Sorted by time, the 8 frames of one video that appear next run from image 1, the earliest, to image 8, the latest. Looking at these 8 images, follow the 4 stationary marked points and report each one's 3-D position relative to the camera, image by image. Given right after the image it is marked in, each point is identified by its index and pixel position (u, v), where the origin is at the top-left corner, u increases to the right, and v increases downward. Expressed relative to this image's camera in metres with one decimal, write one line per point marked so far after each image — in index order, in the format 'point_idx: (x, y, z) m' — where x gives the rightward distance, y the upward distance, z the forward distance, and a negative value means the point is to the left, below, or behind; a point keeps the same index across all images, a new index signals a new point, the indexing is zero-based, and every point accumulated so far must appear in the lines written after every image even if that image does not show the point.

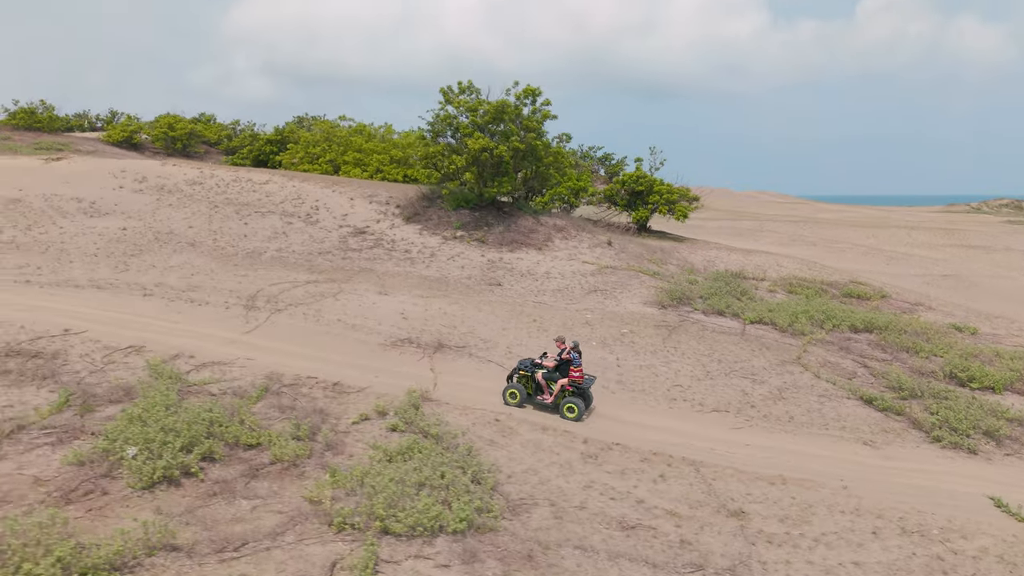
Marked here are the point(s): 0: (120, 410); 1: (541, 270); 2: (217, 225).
0: (-4.2, -1.3, +7.6) m
1: (+0.7, +0.5, +17.1) m
2: (-7.5, +1.6, +18.3) m
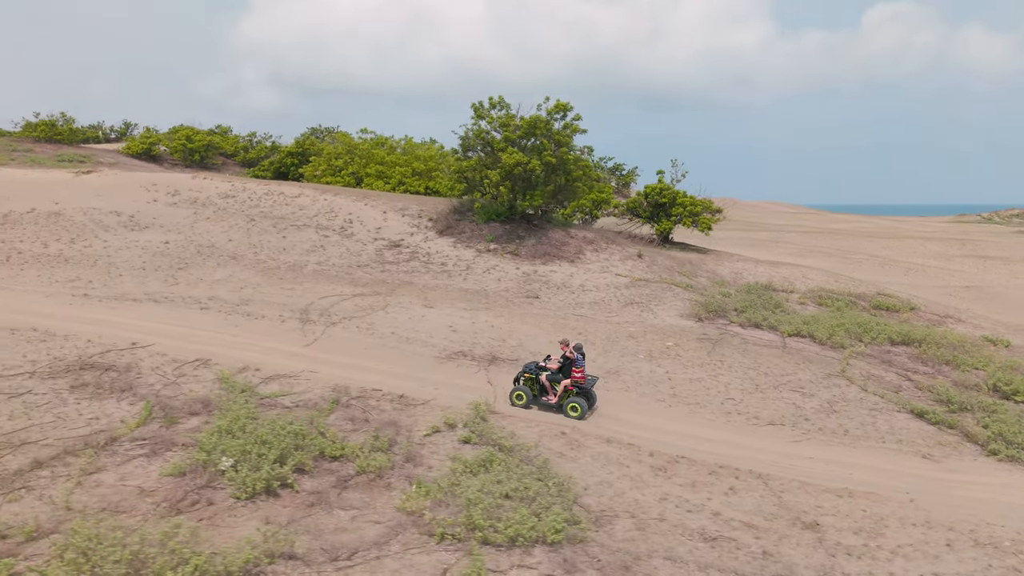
0: (-3.4, -1.5, +7.8) m
1: (+1.5, +0.2, +17.3) m
2: (-6.6, +1.3, +18.7) m
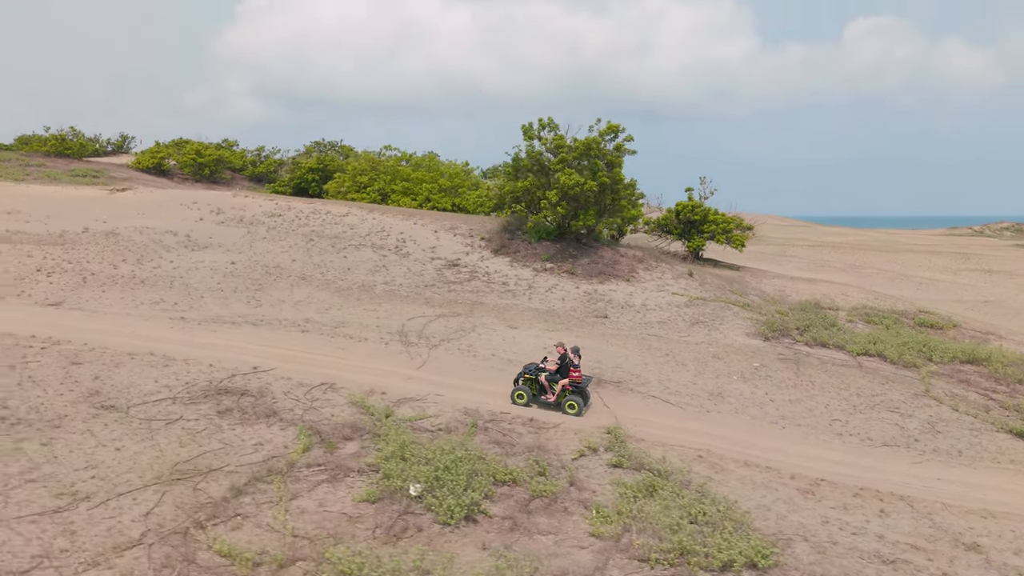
0: (-1.7, -1.8, +8.1) m
1: (+3.1, -0.3, +17.6) m
2: (-5.1, +0.8, +18.9) m
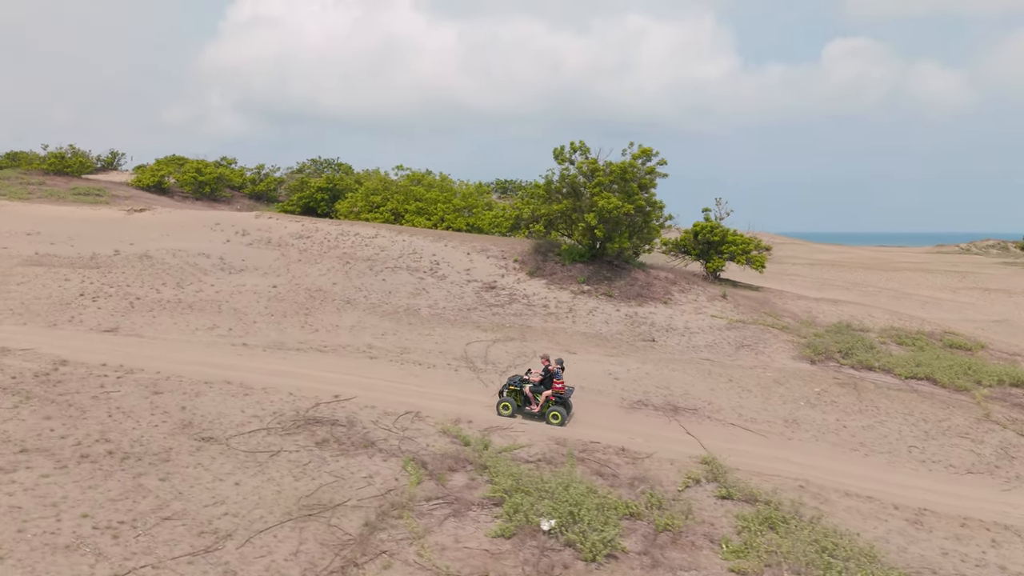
0: (-0.4, -2.2, +8.1) m
1: (+4.2, -0.9, +17.8) m
2: (-4.0, +0.2, +18.9) m
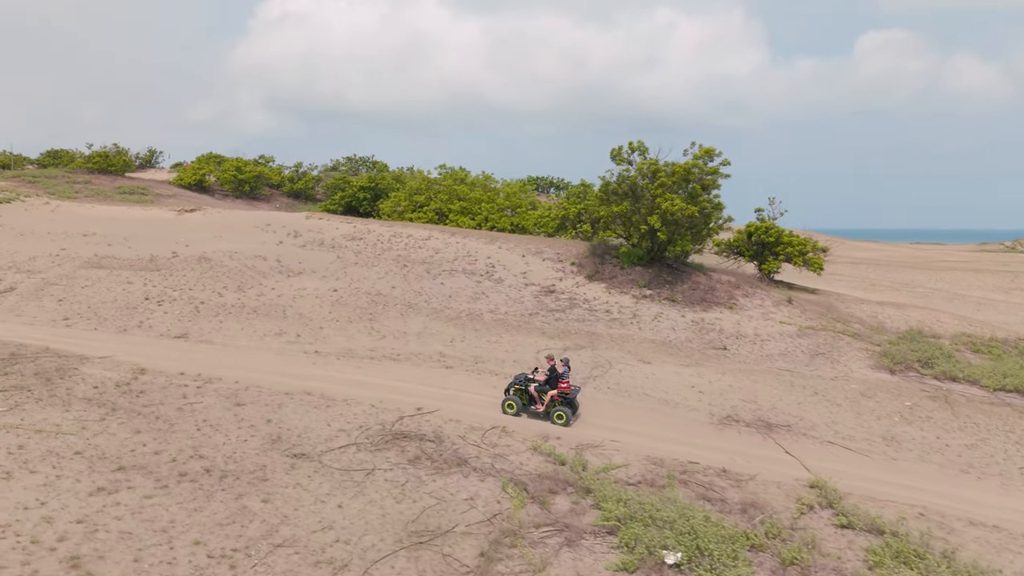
0: (+0.7, -2.3, +7.7) m
1: (+5.7, -1.0, +17.2) m
2: (-2.4, +0.1, +18.6) m
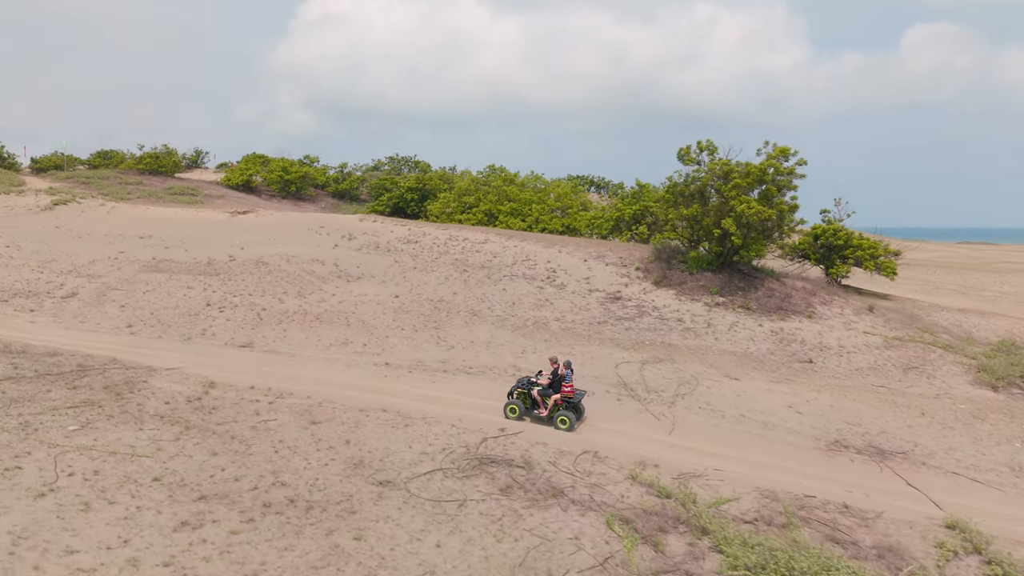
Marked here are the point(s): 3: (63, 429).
0: (+1.8, -2.5, +7.0) m
1: (+7.2, -1.2, +16.2) m
2: (-0.8, -0.1, +18.0) m
3: (-5.3, -1.7, +8.5) m
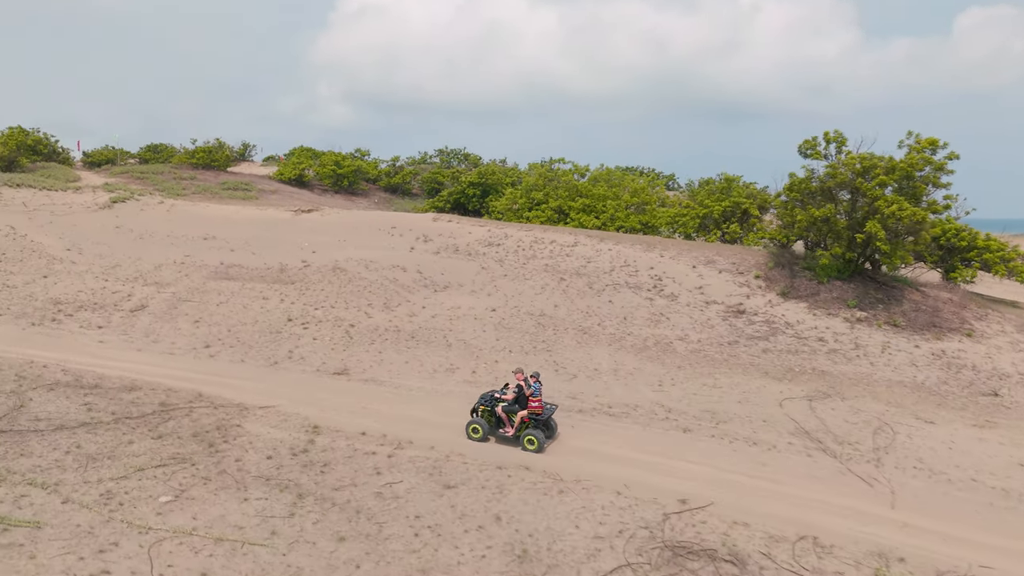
0: (+3.6, -2.9, +4.9) m
1: (+9.6, -1.5, +13.8) m
2: (+1.6, -0.3, +16.1) m
3: (-3.4, -2.0, +6.8) m
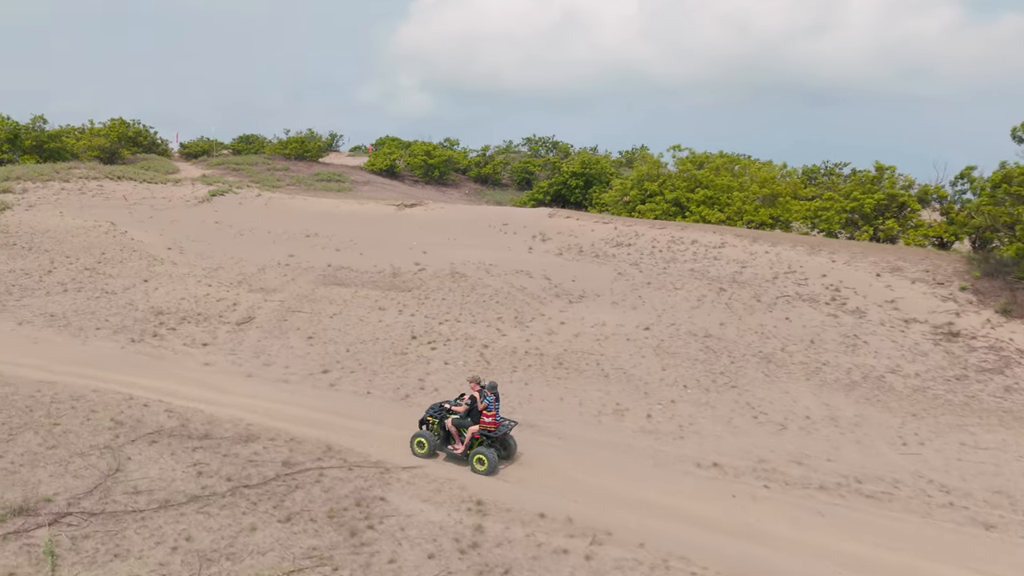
0: (+5.3, -3.4, +2.2) m
1: (+12.2, -1.9, +10.4) m
2: (+4.5, -0.6, +13.4) m
3: (-1.5, -2.4, +4.8) m
